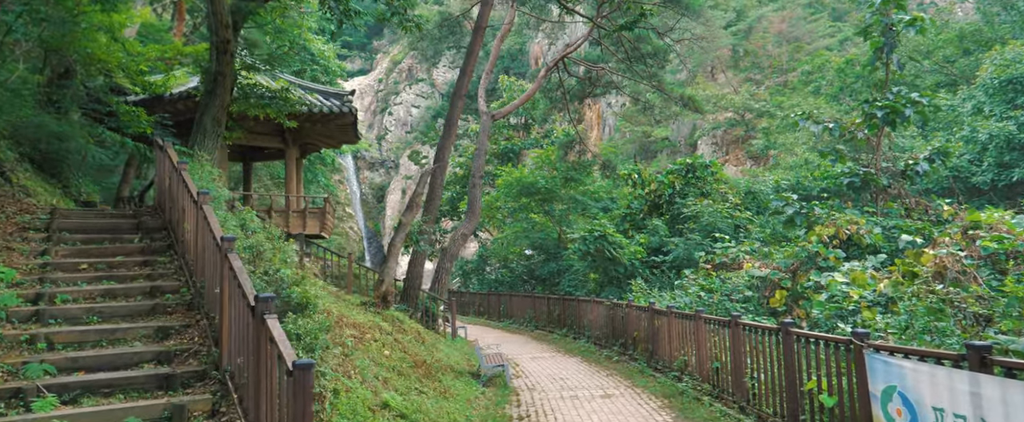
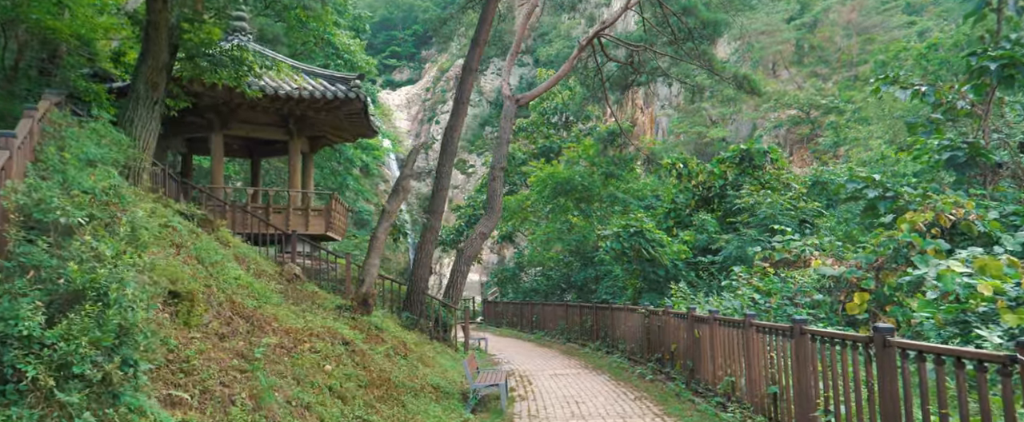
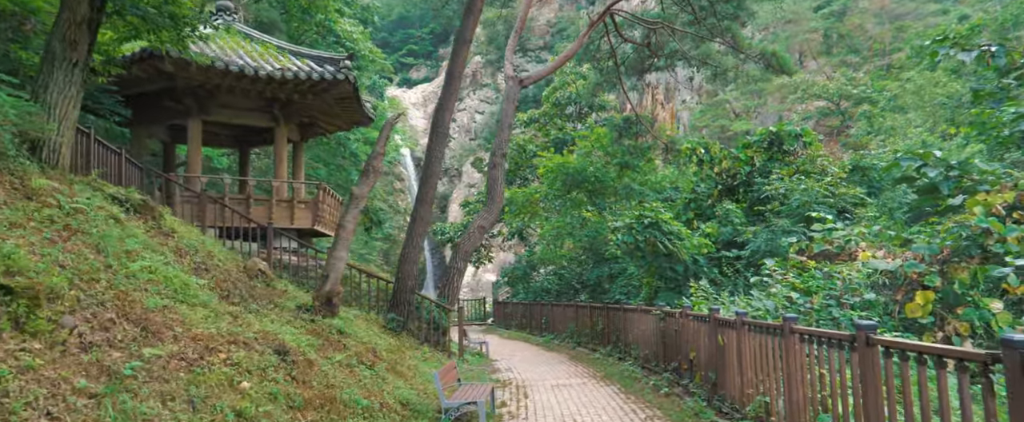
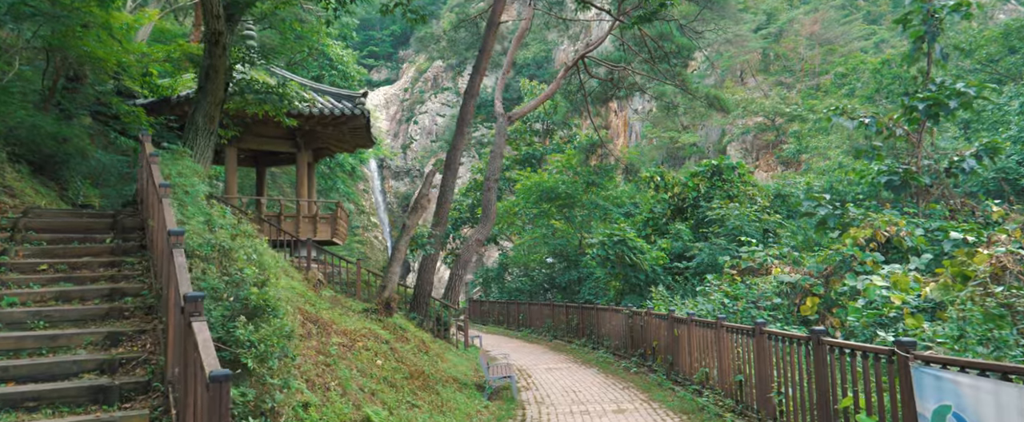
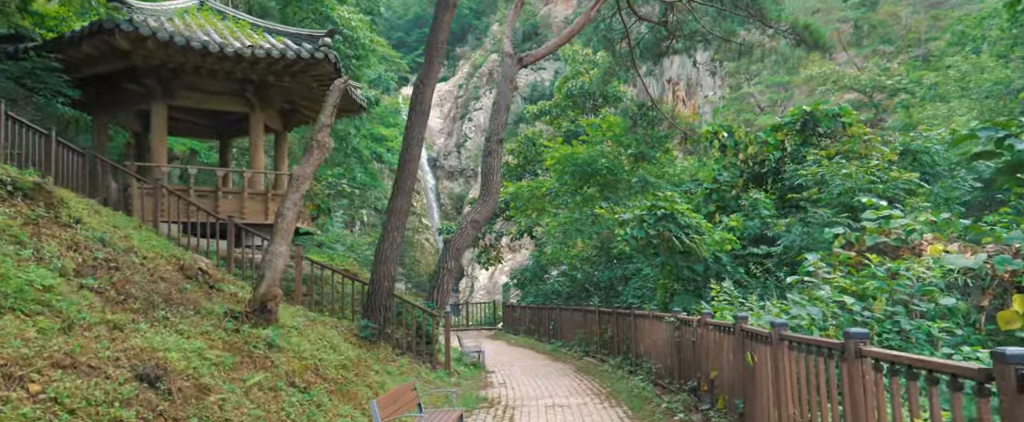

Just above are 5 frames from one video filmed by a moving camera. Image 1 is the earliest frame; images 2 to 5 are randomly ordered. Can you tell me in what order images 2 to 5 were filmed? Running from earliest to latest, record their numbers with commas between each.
4, 2, 3, 5
